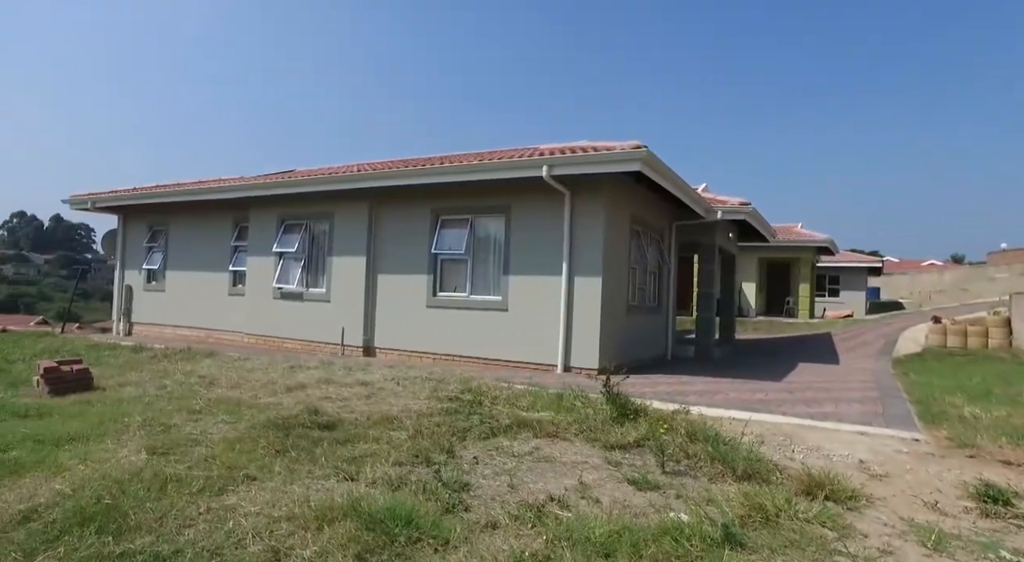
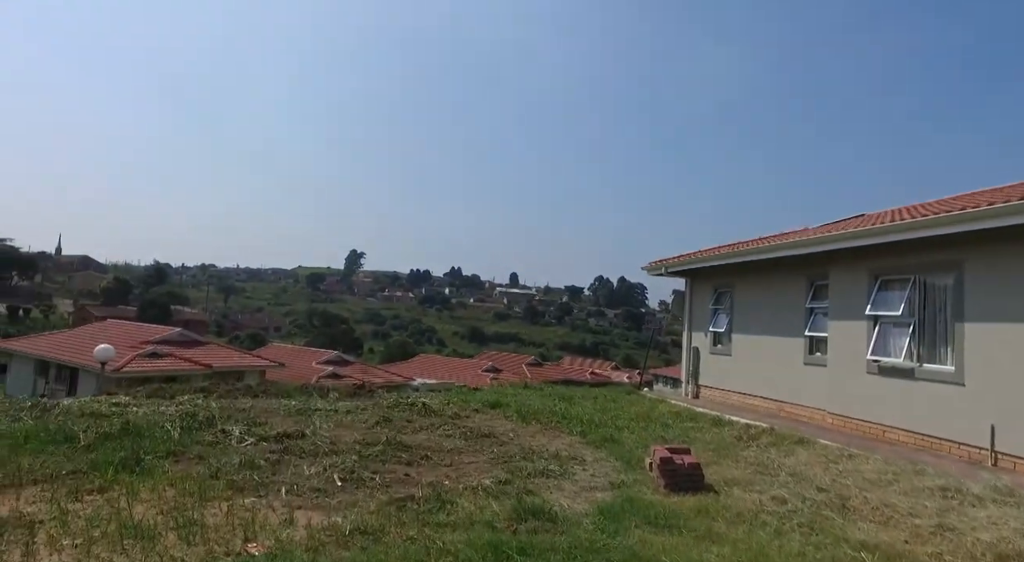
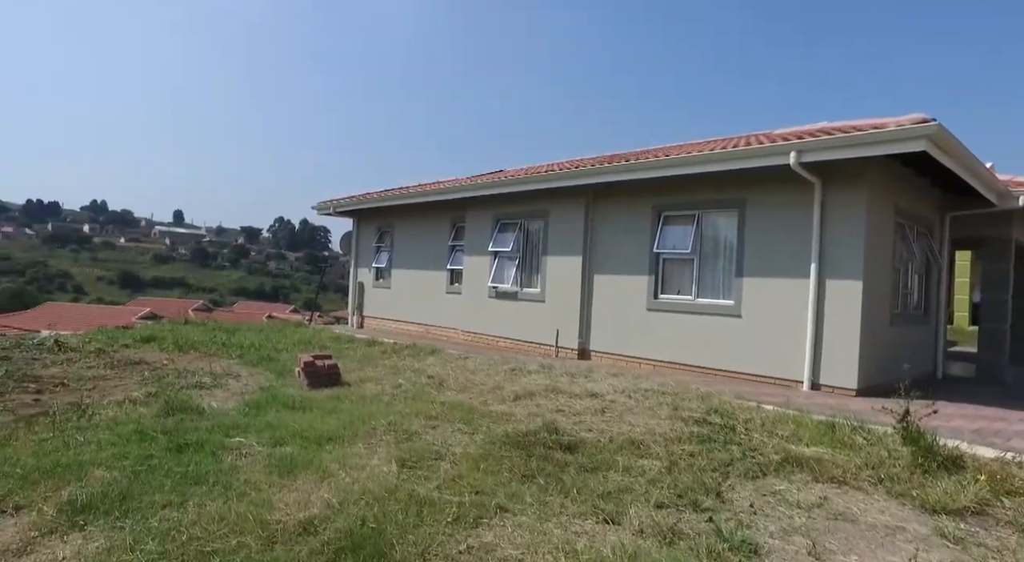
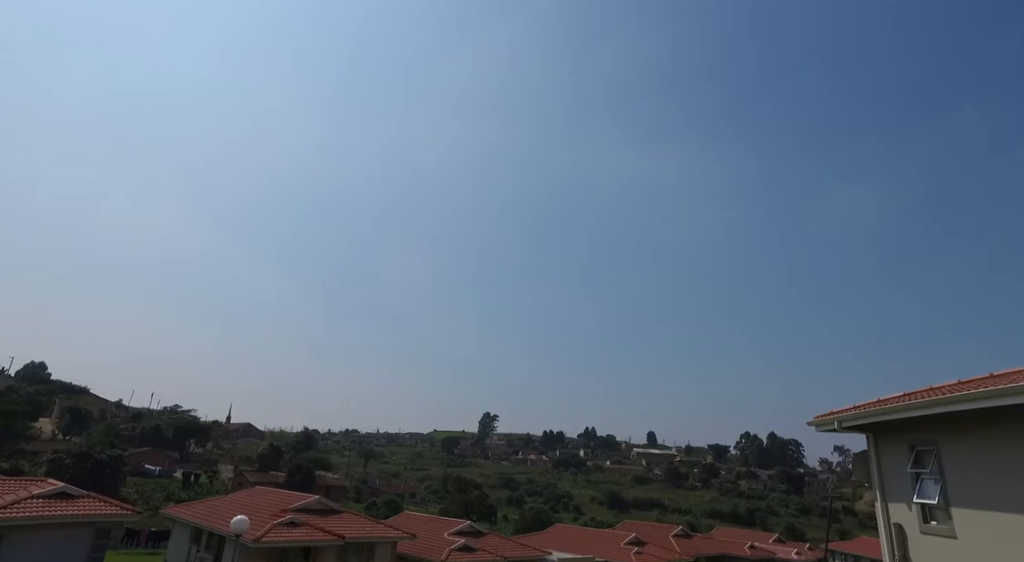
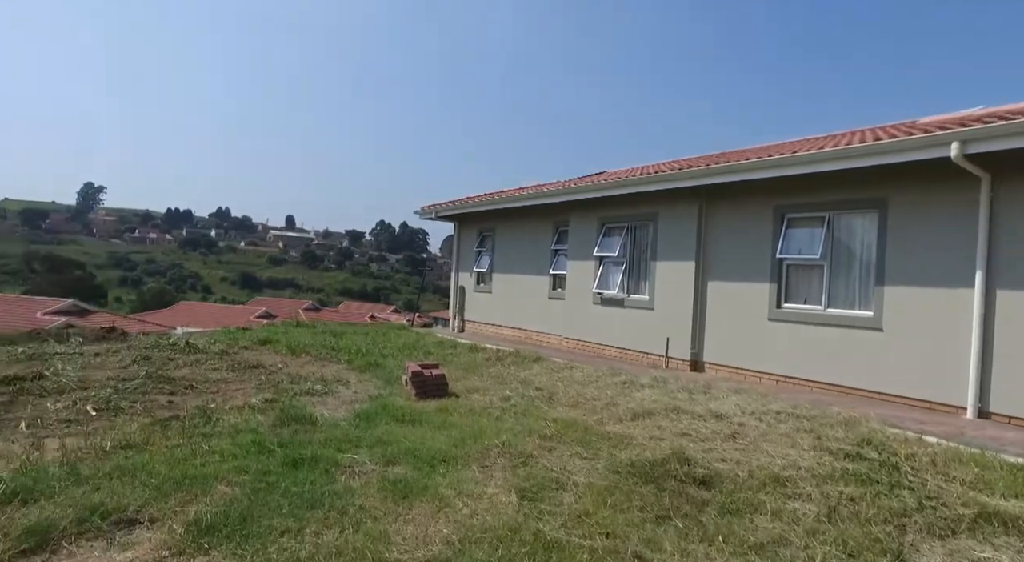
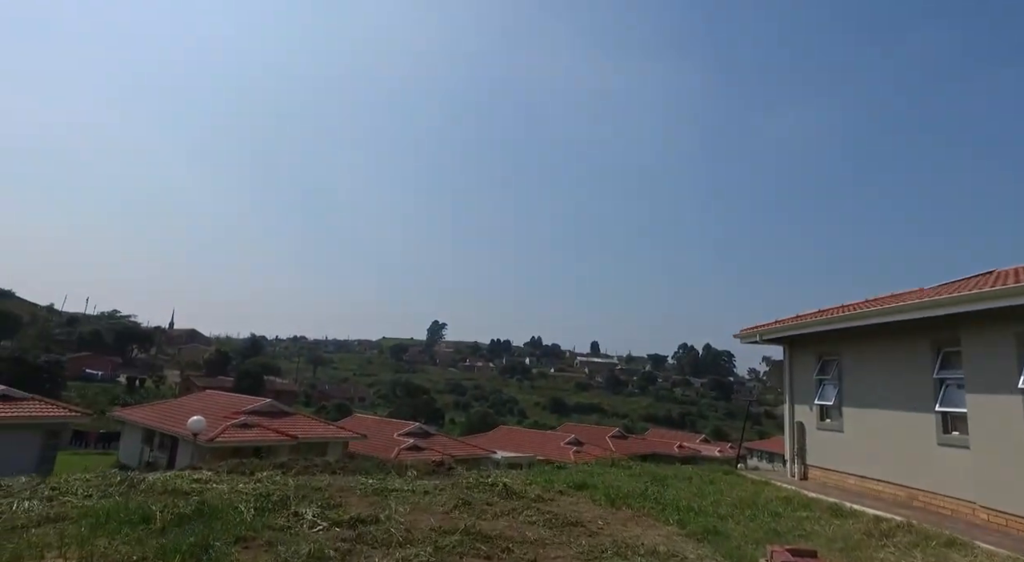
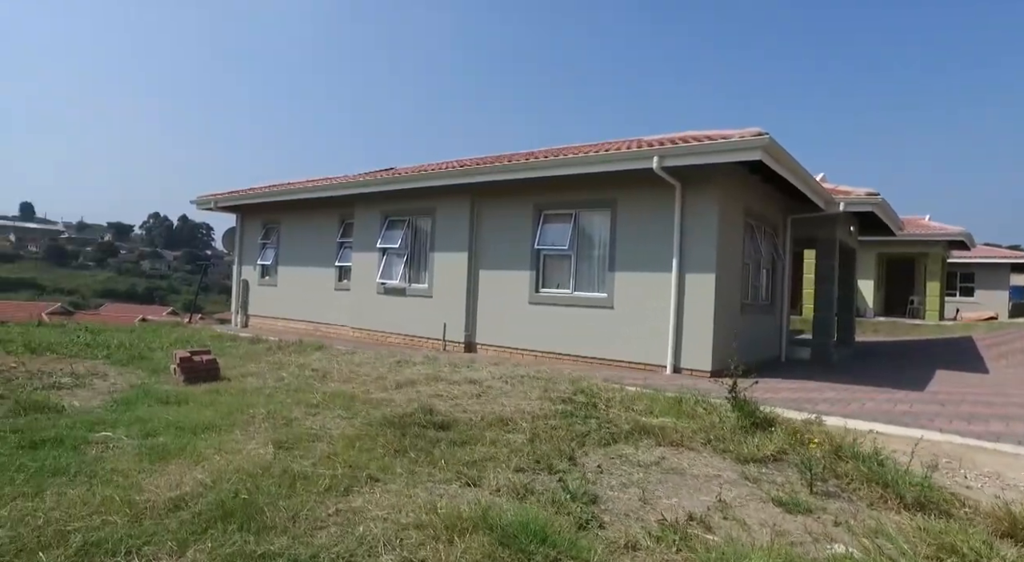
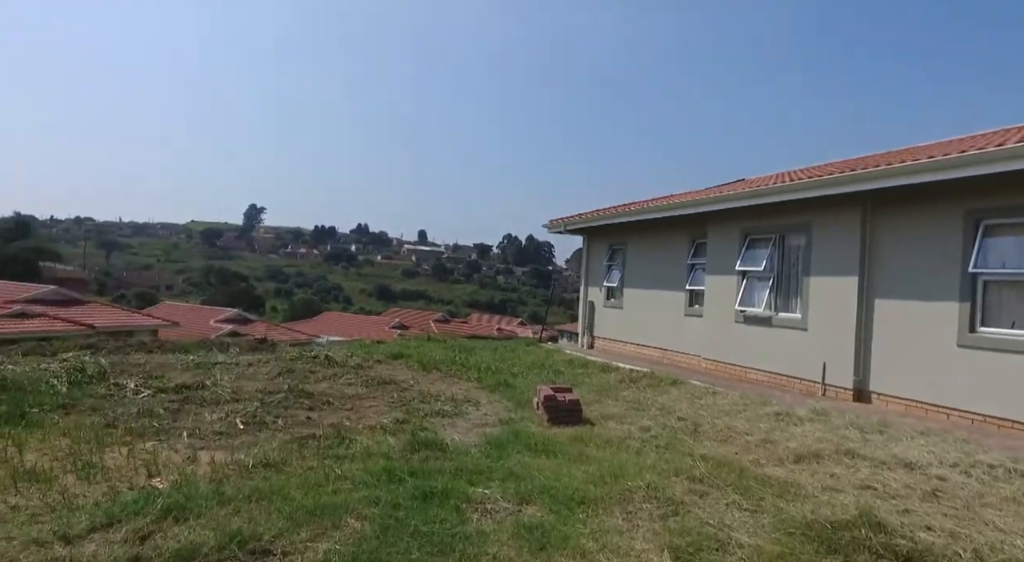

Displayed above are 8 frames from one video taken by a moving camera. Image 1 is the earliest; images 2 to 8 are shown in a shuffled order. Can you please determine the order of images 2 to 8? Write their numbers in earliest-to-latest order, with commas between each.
7, 3, 5, 8, 2, 6, 4
